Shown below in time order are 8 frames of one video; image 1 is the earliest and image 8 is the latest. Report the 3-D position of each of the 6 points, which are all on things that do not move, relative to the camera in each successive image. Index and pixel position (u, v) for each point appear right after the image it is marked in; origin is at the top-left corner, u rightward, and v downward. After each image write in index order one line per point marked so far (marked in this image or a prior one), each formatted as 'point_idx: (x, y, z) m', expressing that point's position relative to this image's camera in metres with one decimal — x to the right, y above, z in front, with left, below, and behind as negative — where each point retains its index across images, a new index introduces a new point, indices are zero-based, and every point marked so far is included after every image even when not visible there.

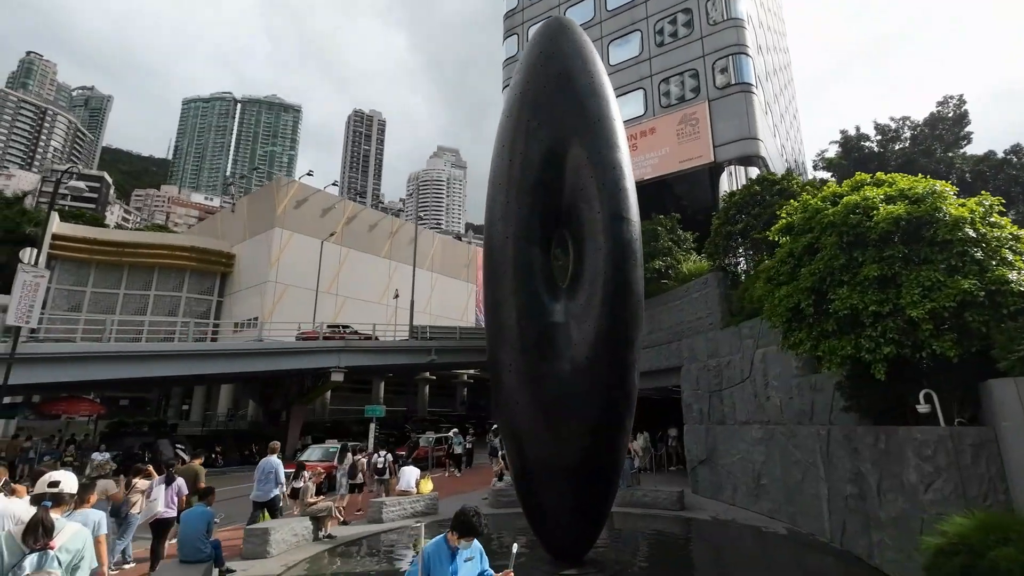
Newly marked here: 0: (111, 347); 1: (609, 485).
0: (-13.9, -1.9, +19.5) m
1: (+1.3, -2.5, +7.3) m
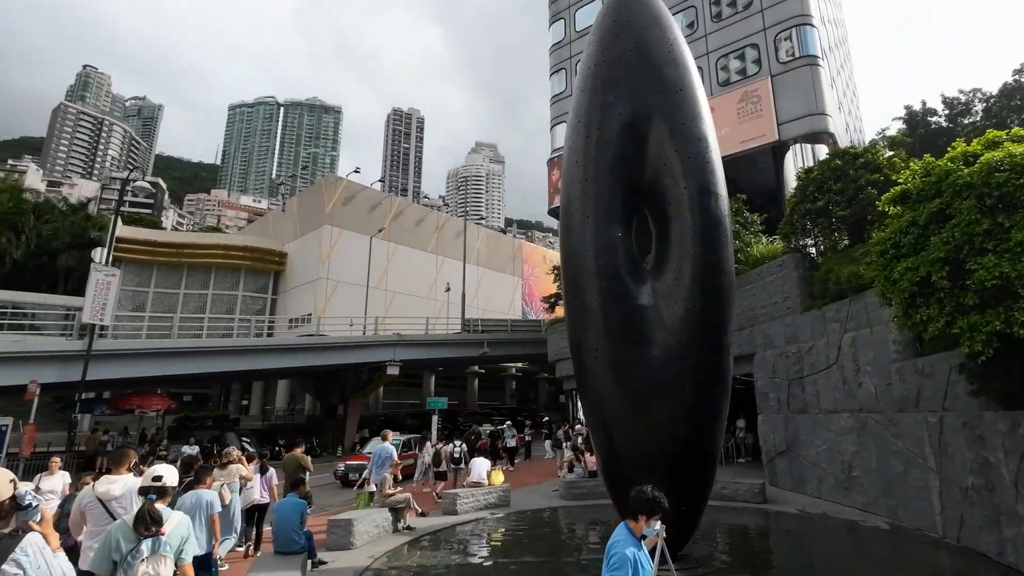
0: (-11.9, -1.9, +20.1) m
1: (+2.4, -2.3, +7.0) m
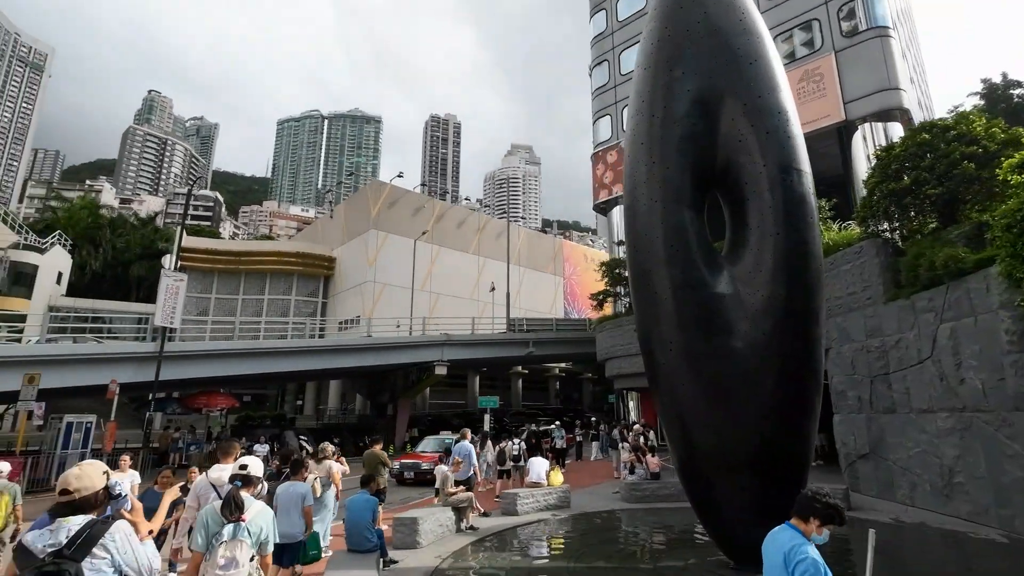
0: (-10.1, -2.0, +20.5) m
1: (+3.2, -2.1, +6.4) m
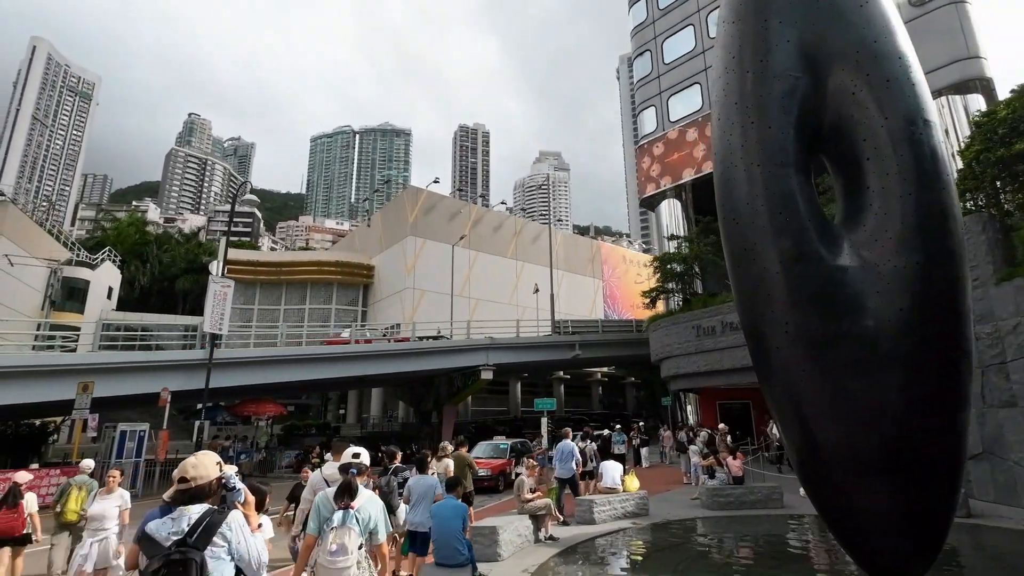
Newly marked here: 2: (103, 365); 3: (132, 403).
0: (-8.3, -2.2, +20.3) m
1: (+4.1, -1.8, +5.4) m
2: (-12.2, -2.3, +16.9) m
3: (-13.3, -4.0, +19.8) m
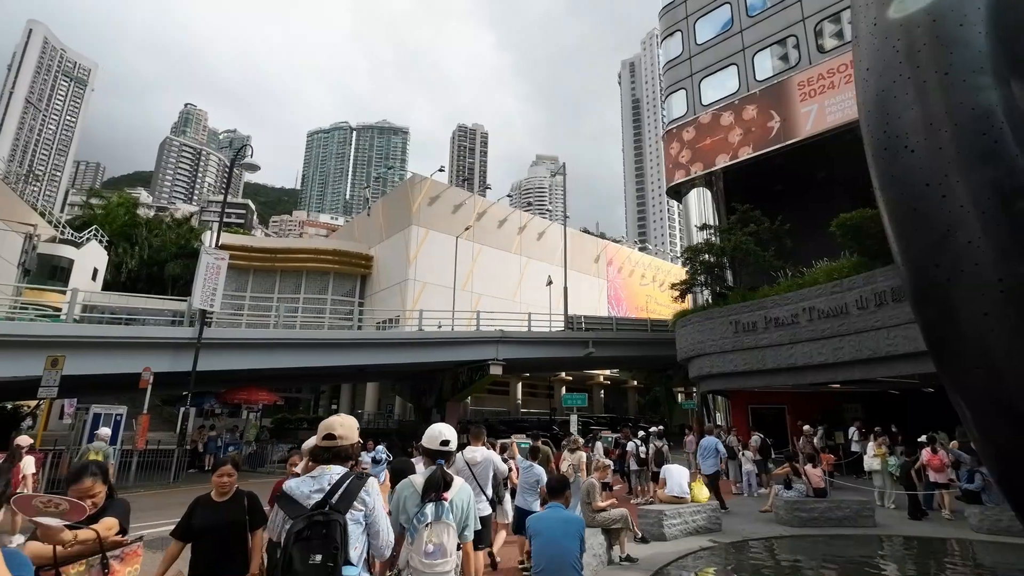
0: (-7.8, -1.5, +18.5) m
1: (+4.9, -1.4, +3.9) m
2: (-11.6, -1.4, +15.1) m
3: (-12.8, -3.1, +18.0) m
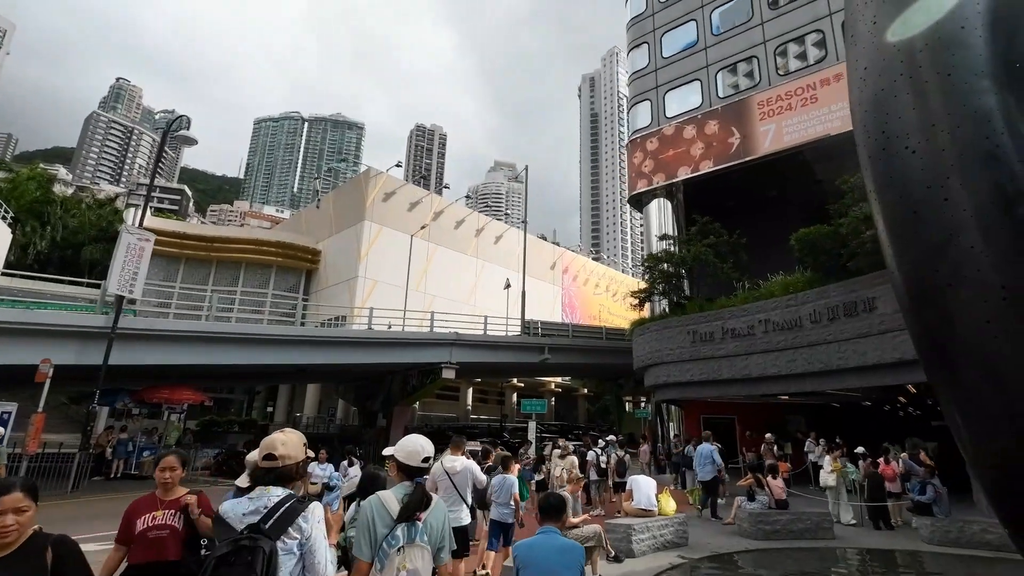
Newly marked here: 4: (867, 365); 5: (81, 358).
0: (-9.1, -1.2, +17.4) m
1: (+4.7, -1.5, +3.8) m
2: (-12.6, -1.0, +13.6) m
3: (-14.1, -2.6, +16.4) m
4: (+8.0, -1.7, +12.7) m
5: (-11.2, -2.0, +15.3) m
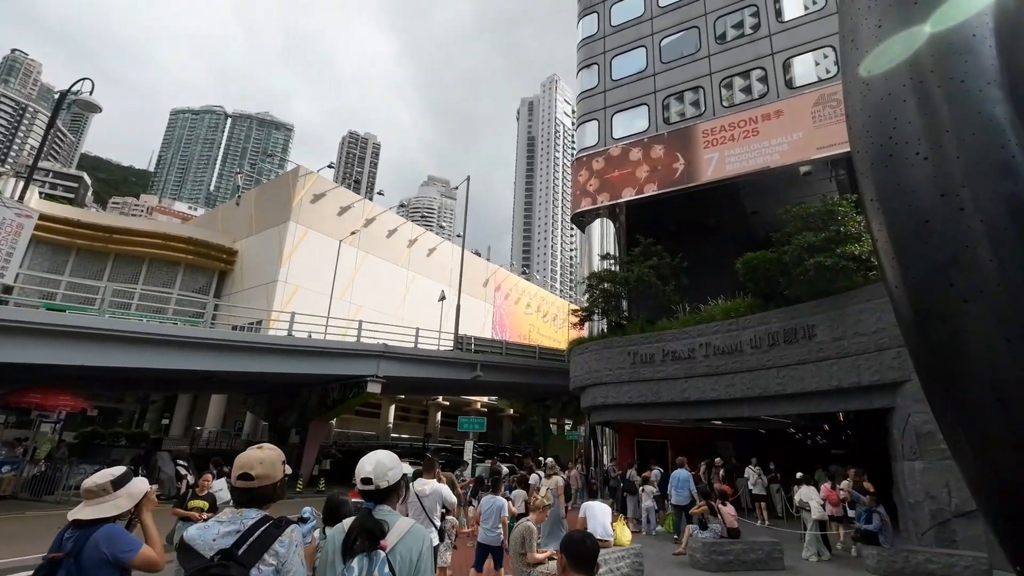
0: (-10.9, -1.0, +15.3) m
1: (+4.6, -1.7, +3.6) m
2: (-13.8, -0.4, +11.1) m
3: (-15.8, -2.1, +13.6) m
4: (+6.7, -2.3, +12.9) m
5: (-12.8, -1.6, +13.0) m
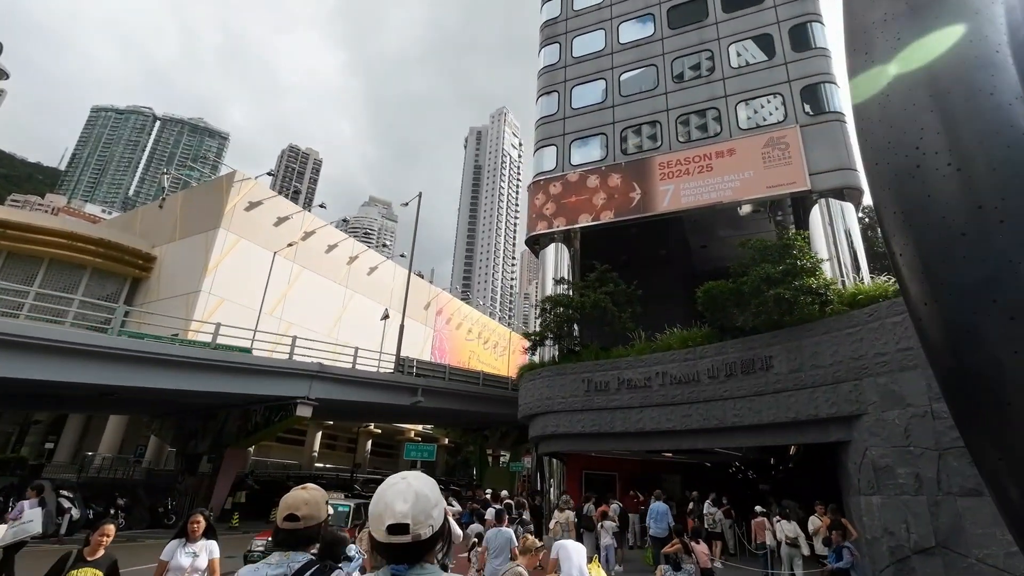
0: (-12.0, -1.0, +13.3) m
1: (+4.6, -1.8, +3.4) m
2: (-14.4, -0.1, +8.9) m
3: (-16.7, -1.8, +11.0) m
4: (+5.6, -3.1, +12.8) m
5: (-13.6, -1.3, +10.8) m
